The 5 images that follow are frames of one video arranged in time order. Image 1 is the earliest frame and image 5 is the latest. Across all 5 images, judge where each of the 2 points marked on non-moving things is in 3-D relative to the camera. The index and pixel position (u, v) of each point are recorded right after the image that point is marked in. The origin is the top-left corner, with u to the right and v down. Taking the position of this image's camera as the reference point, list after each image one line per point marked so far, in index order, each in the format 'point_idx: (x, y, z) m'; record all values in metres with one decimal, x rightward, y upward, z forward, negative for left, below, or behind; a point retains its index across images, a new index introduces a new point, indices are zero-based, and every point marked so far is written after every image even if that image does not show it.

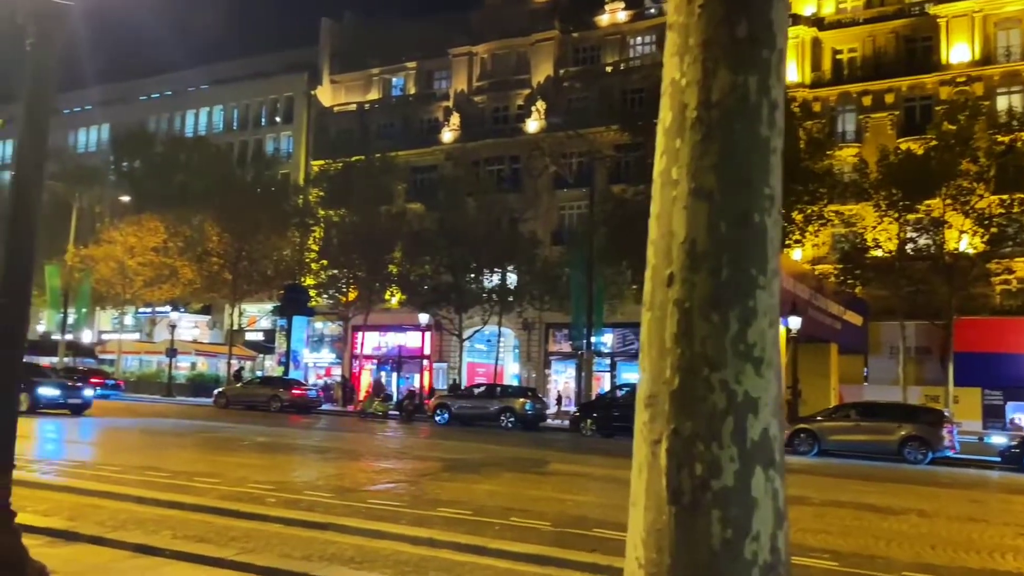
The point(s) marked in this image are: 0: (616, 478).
0: (+1.8, -3.3, +15.8) m
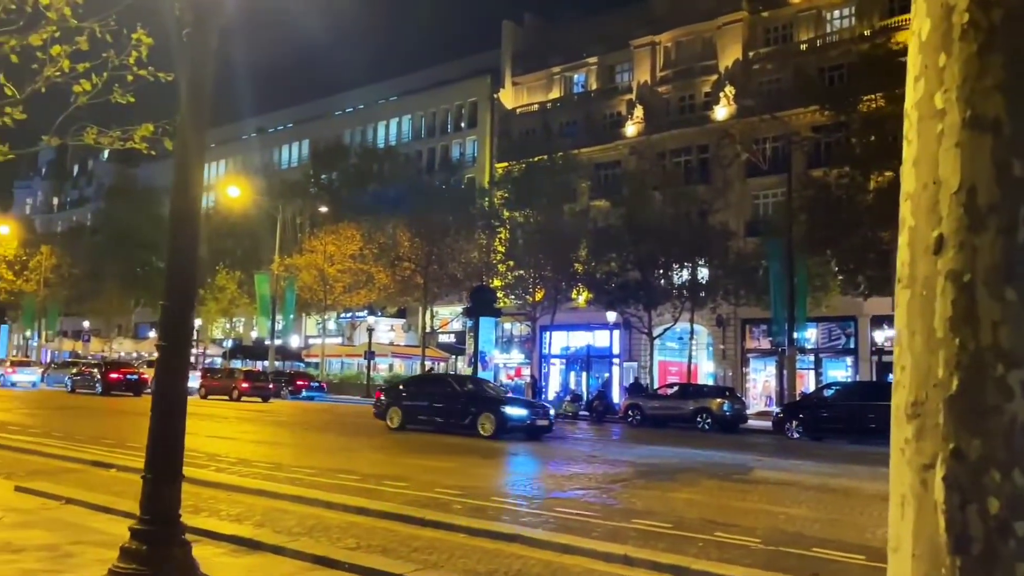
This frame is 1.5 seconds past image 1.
0: (+5.0, -3.1, +14.2) m
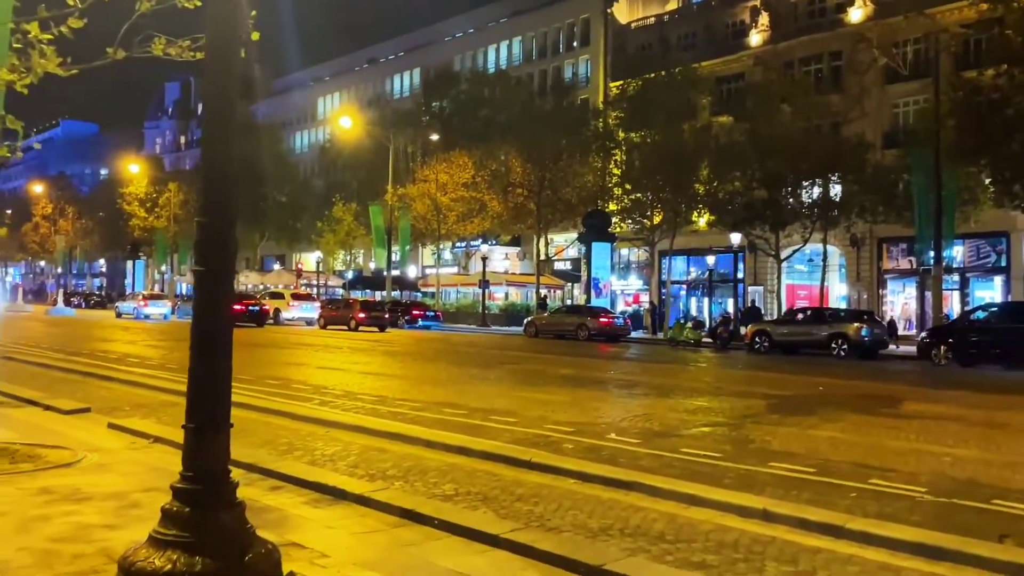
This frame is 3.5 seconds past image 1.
0: (+6.7, -1.9, +12.4) m
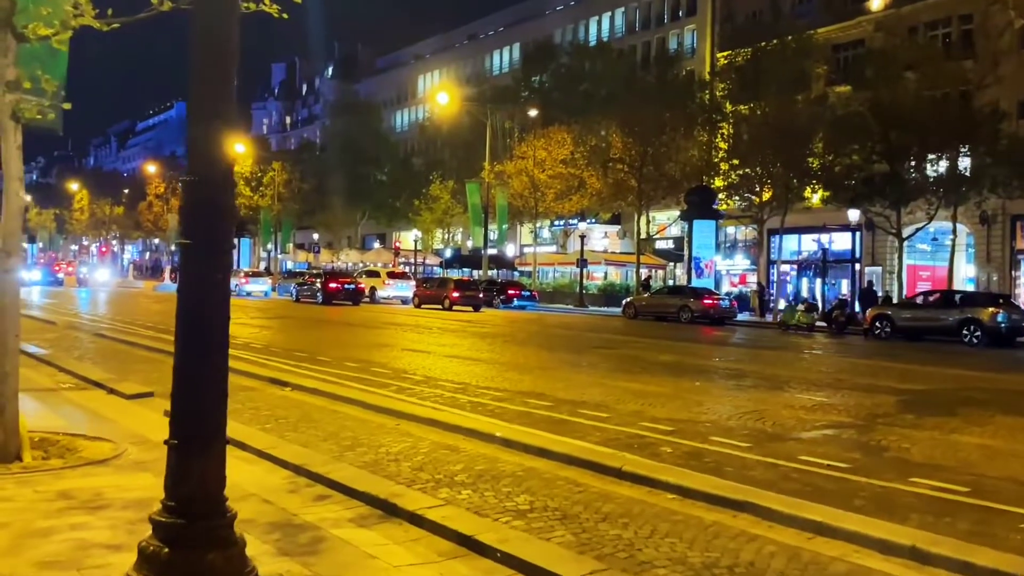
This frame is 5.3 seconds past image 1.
0: (+7.8, -1.7, +10.4) m
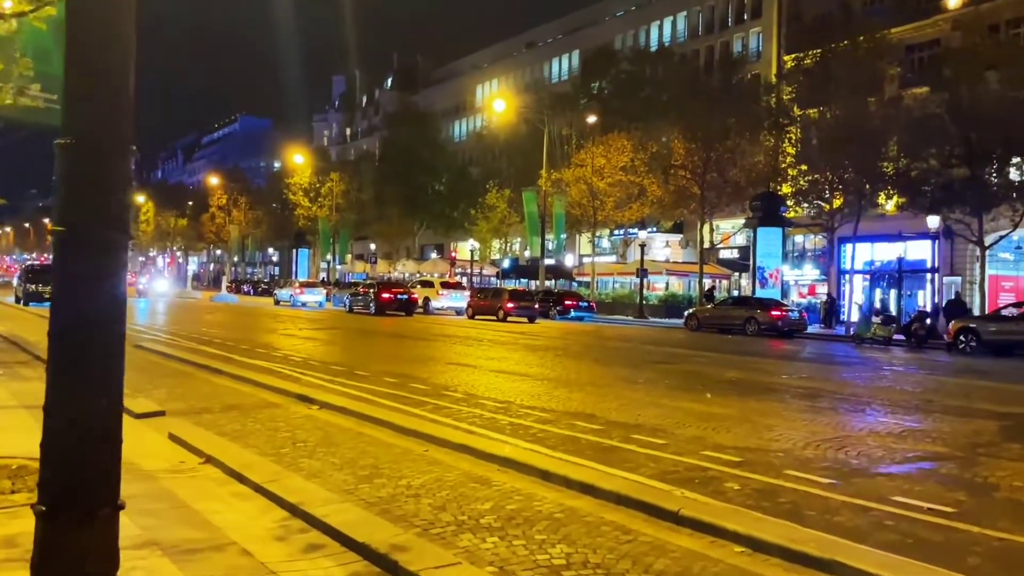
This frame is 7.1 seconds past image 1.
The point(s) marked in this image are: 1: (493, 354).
0: (+8.2, -1.8, +8.7) m
1: (-0.5, -1.4, +19.8) m
